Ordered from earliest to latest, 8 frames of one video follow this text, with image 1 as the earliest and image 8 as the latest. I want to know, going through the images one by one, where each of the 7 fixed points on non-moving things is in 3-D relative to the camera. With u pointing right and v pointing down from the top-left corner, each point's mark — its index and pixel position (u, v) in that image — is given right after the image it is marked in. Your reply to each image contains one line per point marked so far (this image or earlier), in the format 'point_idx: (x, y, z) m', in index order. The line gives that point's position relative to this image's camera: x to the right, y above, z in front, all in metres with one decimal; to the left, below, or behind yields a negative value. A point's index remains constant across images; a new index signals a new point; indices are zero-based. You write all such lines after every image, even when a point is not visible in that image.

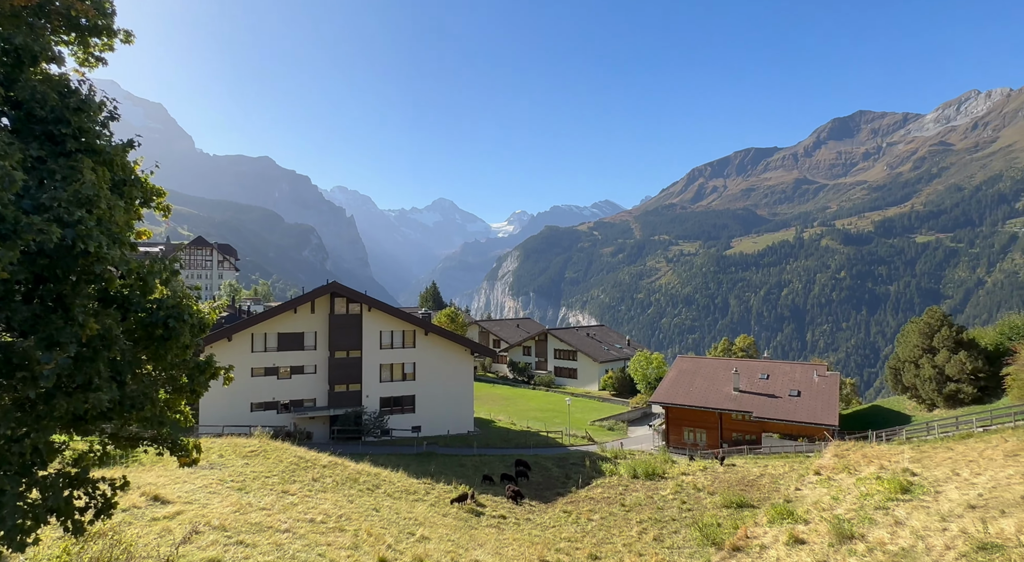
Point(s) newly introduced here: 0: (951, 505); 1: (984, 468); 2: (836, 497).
0: (+12.5, -6.2, +15.9) m
1: (+15.9, -6.2, +19.2) m
2: (+11.0, -7.1, +18.9) m
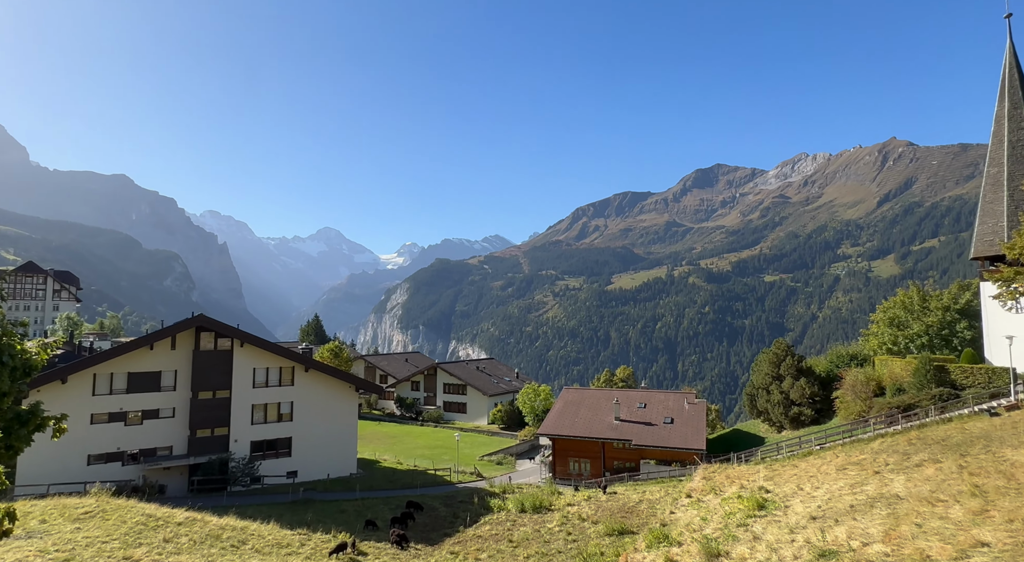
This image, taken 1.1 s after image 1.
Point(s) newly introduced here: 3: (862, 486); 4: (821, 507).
0: (+8.9, -7.4, +17.8) m
1: (+11.6, -7.5, +21.6) m
2: (+6.8, -8.4, +20.3) m
3: (+11.8, -6.9, +19.3) m
4: (+9.9, -7.2, +18.3) m
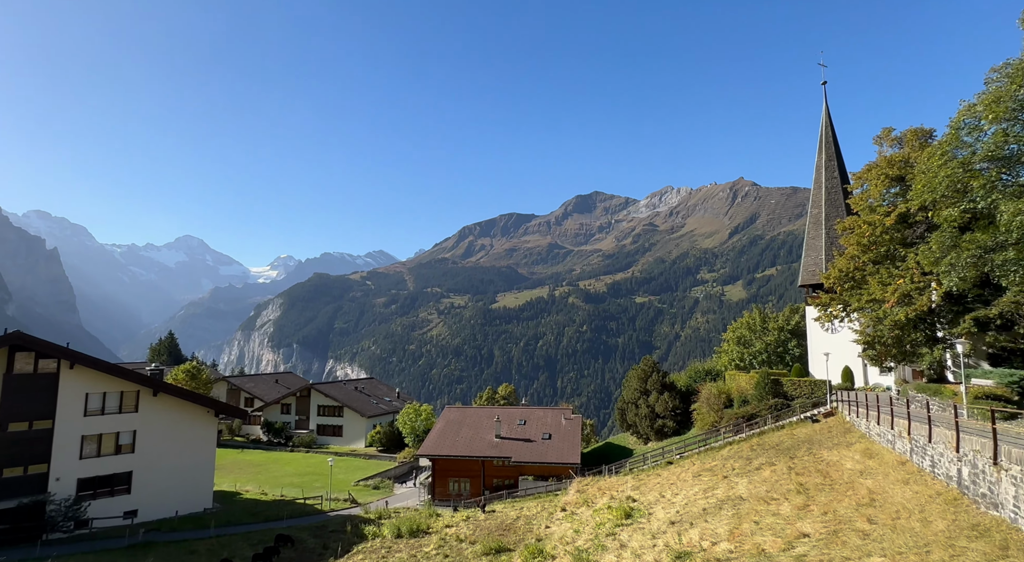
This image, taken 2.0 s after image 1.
0: (+4.9, -8.1, +19.6) m
1: (+6.8, -8.5, +23.8) m
2: (+2.4, -9.2, +21.6) m
3: (+7.5, -7.8, +21.6) m
4: (+5.8, -8.0, +20.3) m
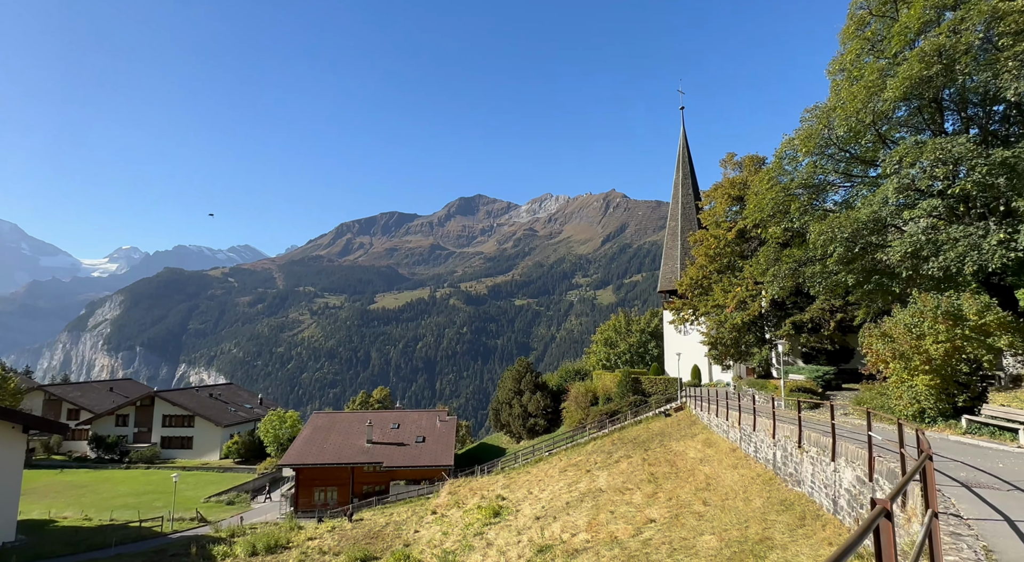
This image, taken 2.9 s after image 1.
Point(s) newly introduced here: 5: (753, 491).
0: (+0.3, -8.3, +20.4) m
1: (+1.3, -8.6, +25.0) m
2: (-2.6, -9.3, +21.8) m
3: (+2.4, -8.0, +22.9) m
4: (+1.0, -8.2, +21.2) m
5: (+6.3, -5.5, +15.3) m
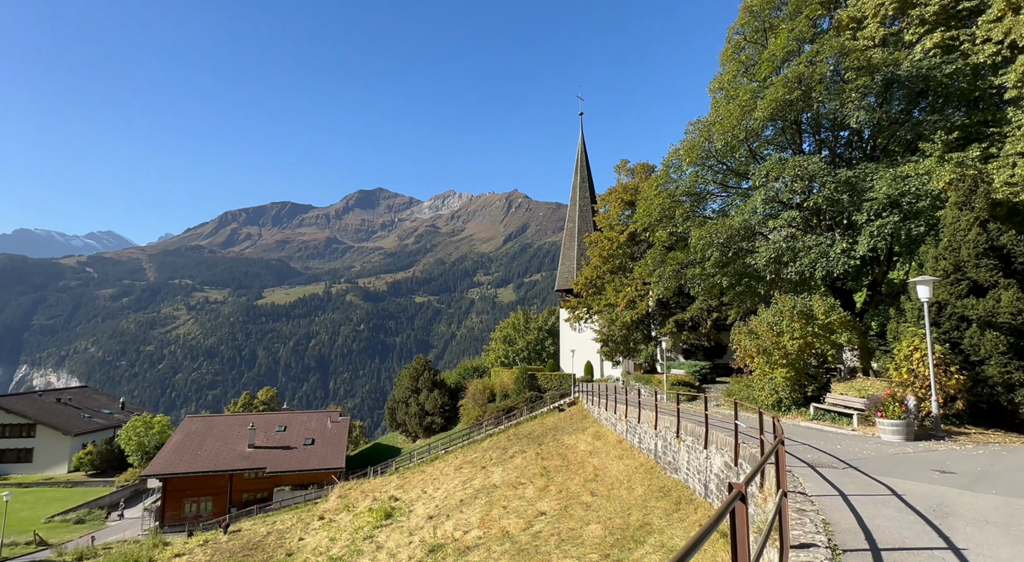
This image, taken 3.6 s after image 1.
0: (-3.3, -8.1, +20.2) m
1: (-3.2, -8.5, +24.8) m
2: (-6.5, -9.1, +21.1) m
3: (-1.7, -7.9, +23.0) m
4: (-2.8, -8.1, +21.1) m
5: (+3.4, -5.5, +16.2) m
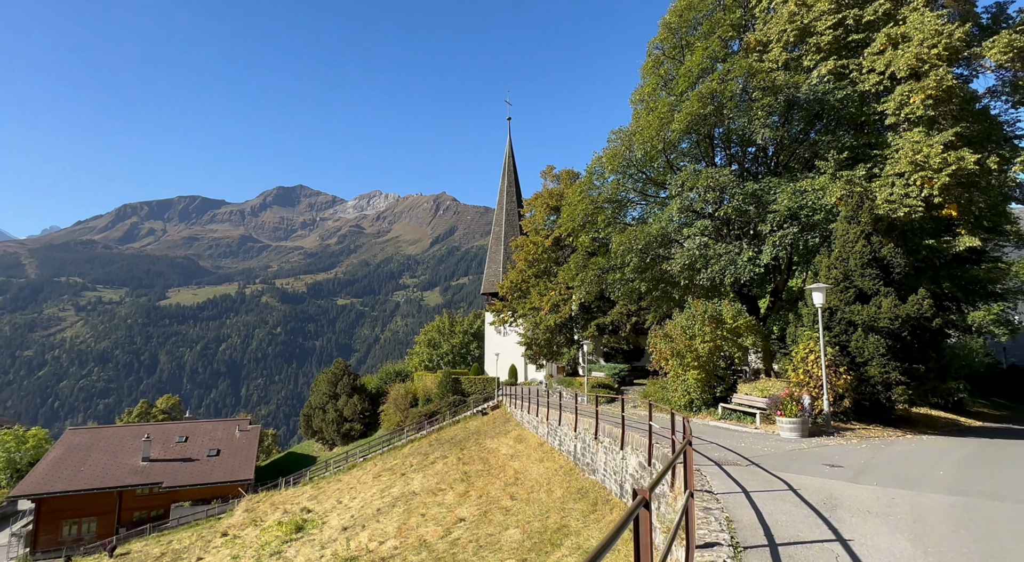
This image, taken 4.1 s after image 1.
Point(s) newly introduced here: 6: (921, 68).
0: (-6.0, -8.2, +19.4) m
1: (-6.4, -8.6, +24.0) m
2: (-9.3, -9.2, +19.9) m
3: (-4.8, -8.0, +22.4) m
4: (-5.6, -8.1, +20.4) m
5: (+1.2, -5.6, +16.3) m
6: (+11.5, +6.0, +16.6) m
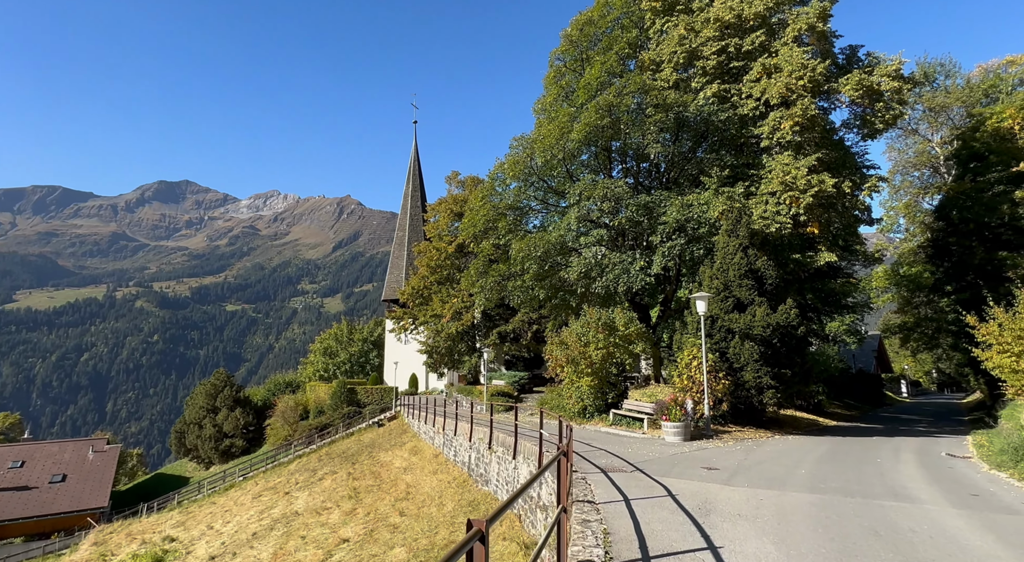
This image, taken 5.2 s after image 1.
0: (-9.4, -8.3, +17.7) m
1: (-10.6, -8.8, +22.2) m
2: (-12.7, -9.2, +17.7) m
3: (-8.6, -8.2, +20.9) m
4: (-9.2, -8.3, +18.8) m
5: (-1.7, -5.8, +15.8) m
6: (+8.5, +5.6, +17.9) m
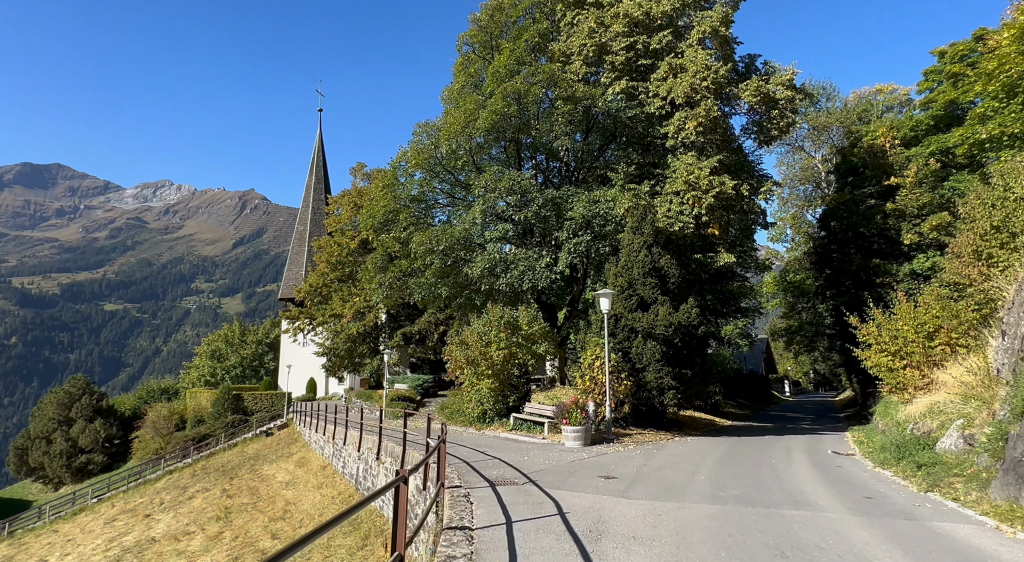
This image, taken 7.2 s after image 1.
0: (-12.3, -8.1, +14.9) m
1: (-14.1, -8.5, +19.2) m
2: (-15.6, -8.9, +14.4) m
3: (-12.0, -7.9, +18.2) m
4: (-12.3, -8.0, +16.0) m
5: (-4.4, -5.6, +14.2) m
6: (+5.5, +5.6, +17.8) m
